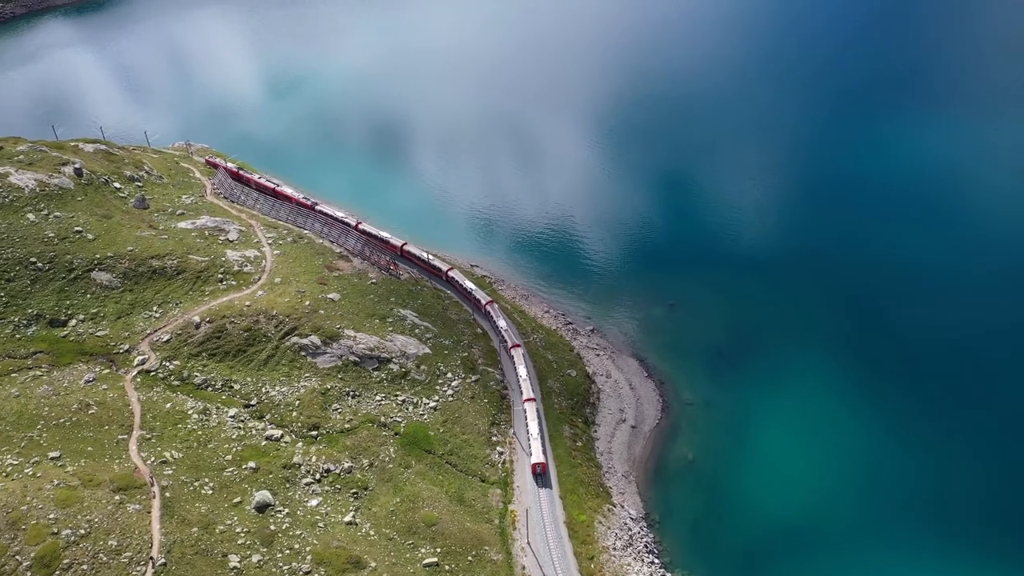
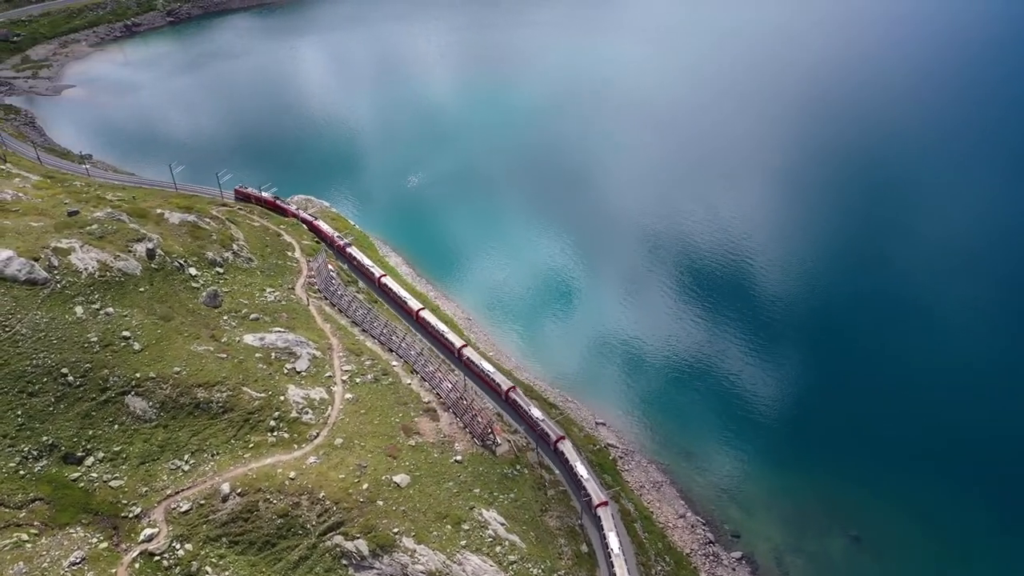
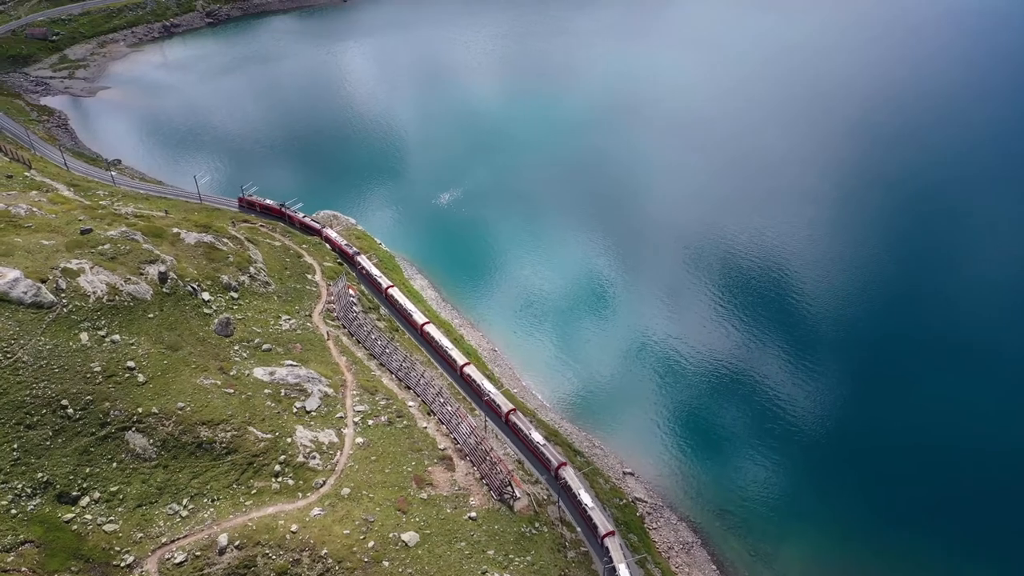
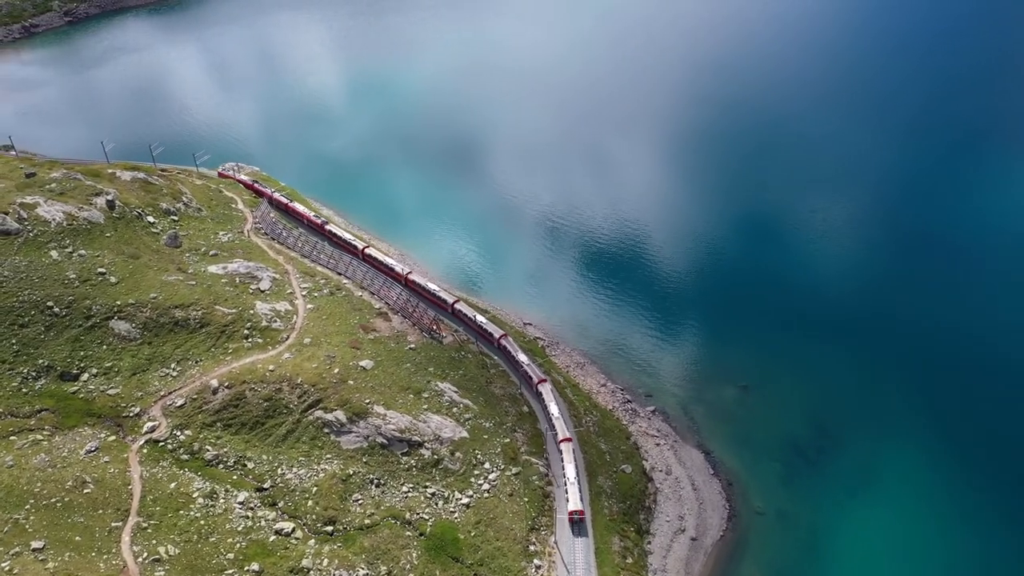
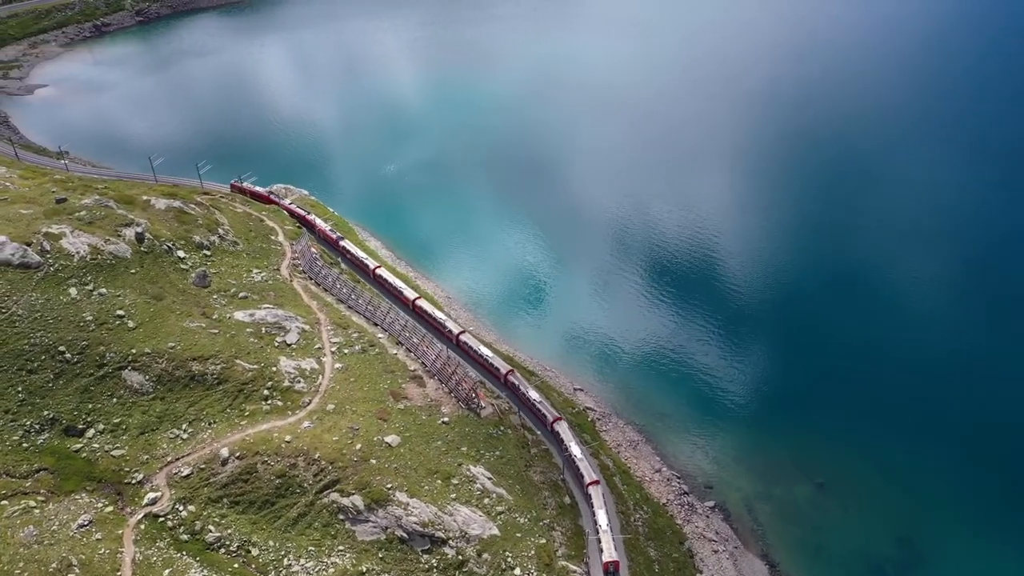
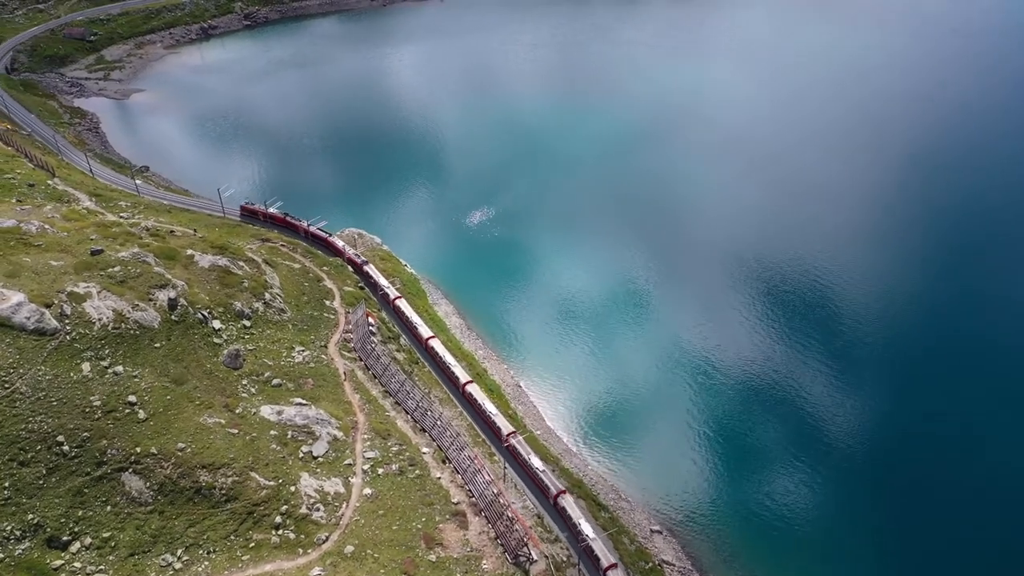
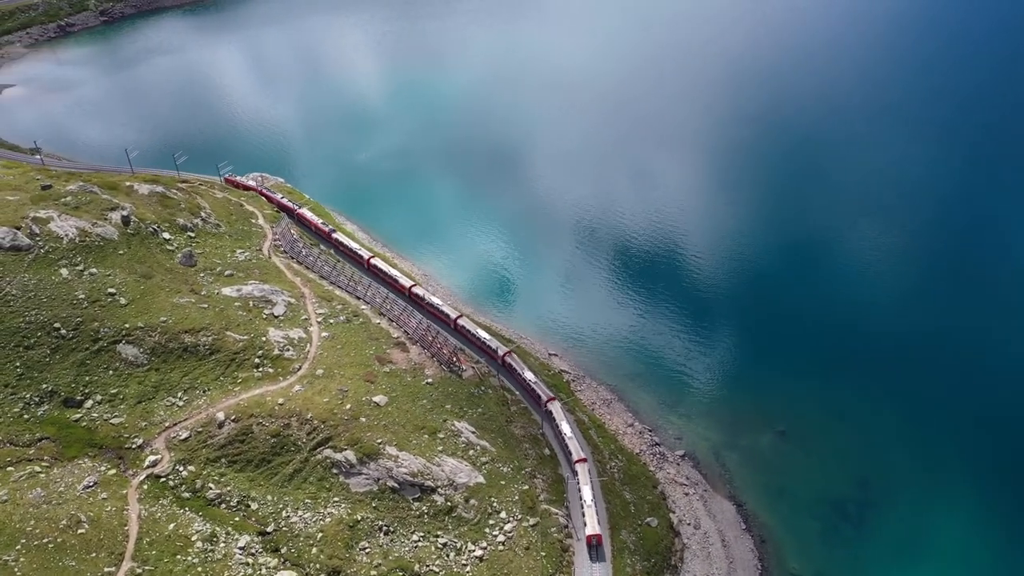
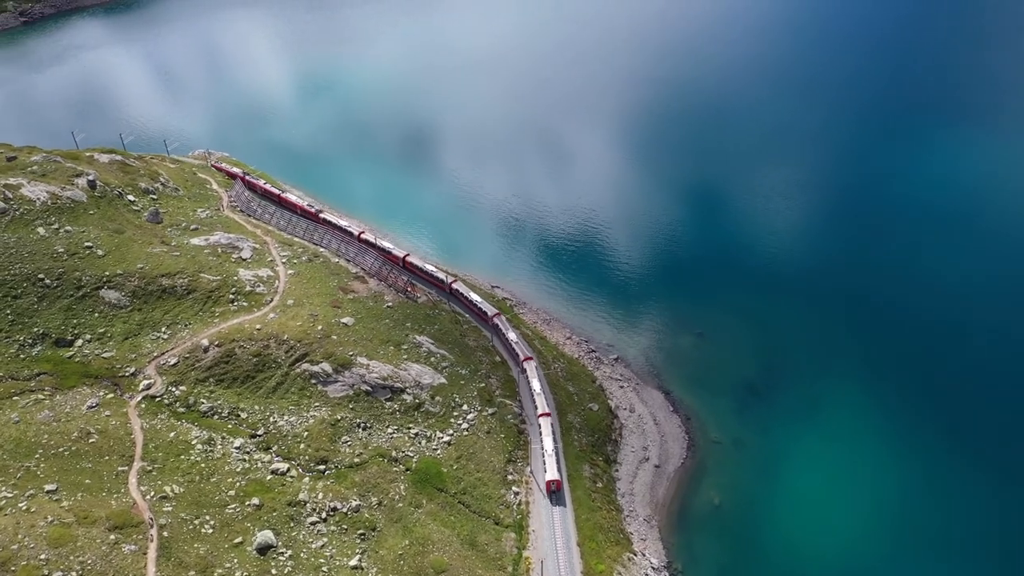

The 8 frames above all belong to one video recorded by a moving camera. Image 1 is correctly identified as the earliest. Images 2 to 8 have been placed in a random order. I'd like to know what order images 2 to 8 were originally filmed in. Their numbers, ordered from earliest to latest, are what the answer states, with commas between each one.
8, 4, 7, 5, 2, 3, 6
